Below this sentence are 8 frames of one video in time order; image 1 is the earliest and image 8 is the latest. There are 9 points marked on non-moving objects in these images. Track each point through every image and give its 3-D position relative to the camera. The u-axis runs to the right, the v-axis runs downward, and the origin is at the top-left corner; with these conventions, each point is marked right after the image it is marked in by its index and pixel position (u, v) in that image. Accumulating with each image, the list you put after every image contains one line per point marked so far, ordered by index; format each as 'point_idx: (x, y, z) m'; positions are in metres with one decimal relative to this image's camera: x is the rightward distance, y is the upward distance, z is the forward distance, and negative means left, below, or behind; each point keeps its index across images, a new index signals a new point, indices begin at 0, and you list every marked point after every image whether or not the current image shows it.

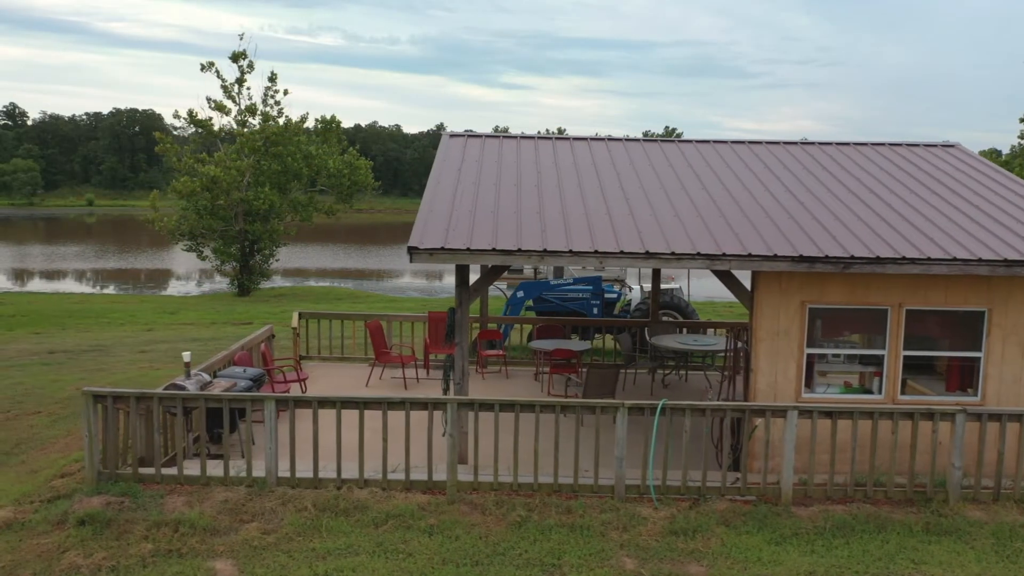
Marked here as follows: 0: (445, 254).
0: (-0.6, +0.3, +6.1) m
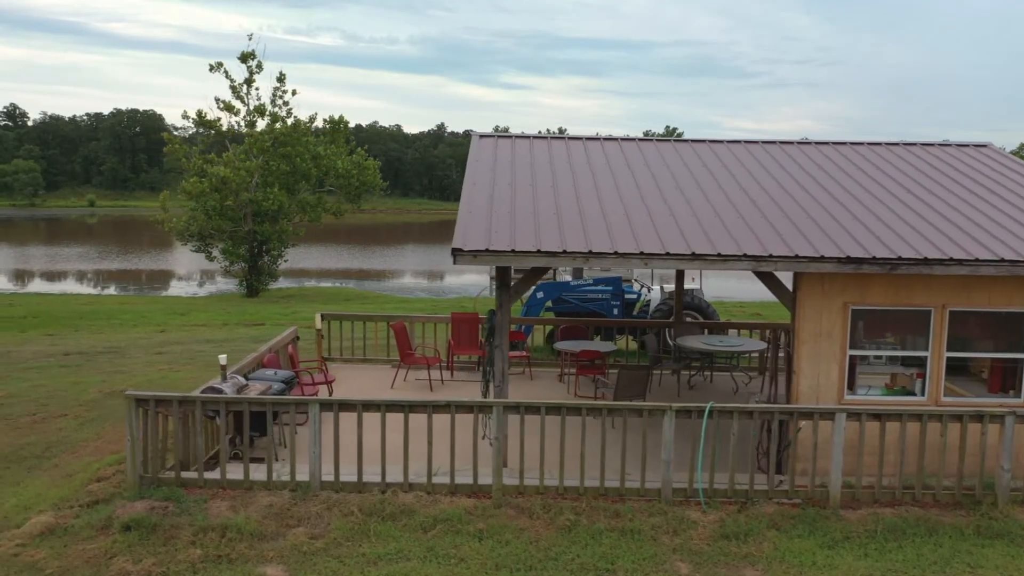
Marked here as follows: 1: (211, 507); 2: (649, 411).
0: (-0.2, +0.3, +6.0) m
1: (-2.6, -1.9, +5.8) m
2: (+1.2, -1.1, +5.9) m
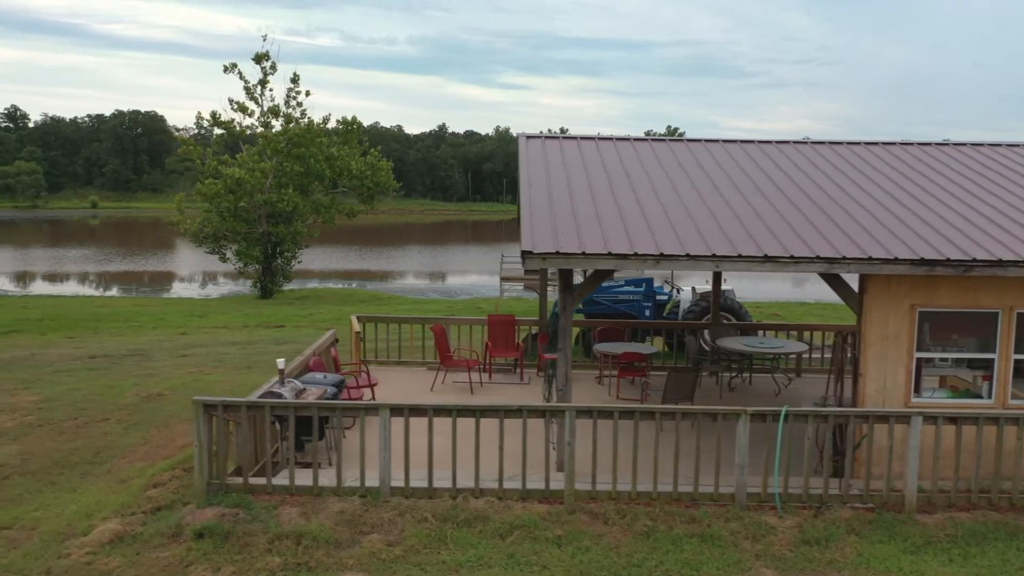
0: (+0.4, +0.3, +6.0) m
1: (-2.0, -2.0, +5.7) m
2: (+1.9, -1.1, +5.8) m
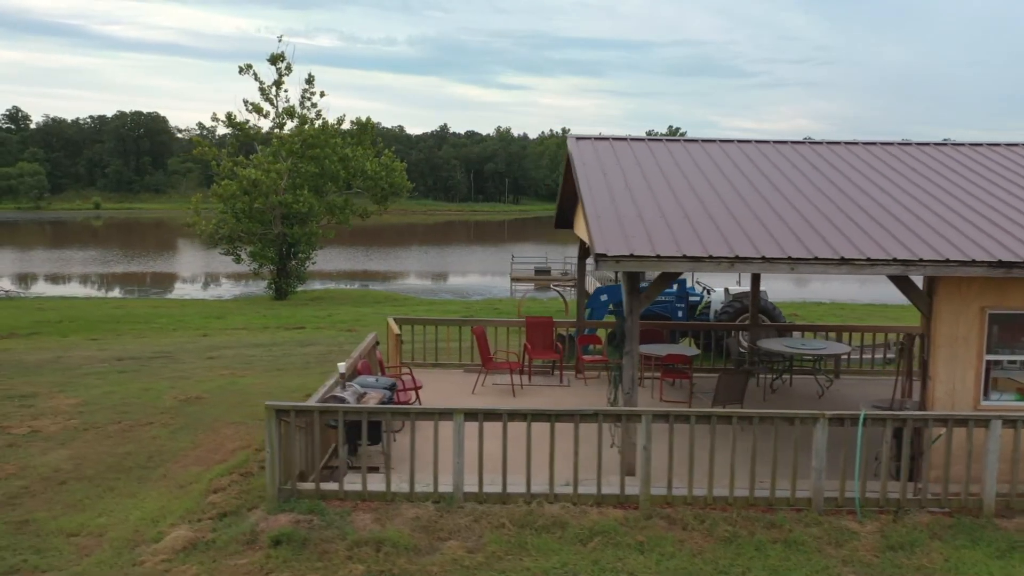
0: (+1.1, +0.3, +5.9) m
1: (-1.3, -2.0, +5.6) m
2: (+2.5, -1.2, +5.8) m
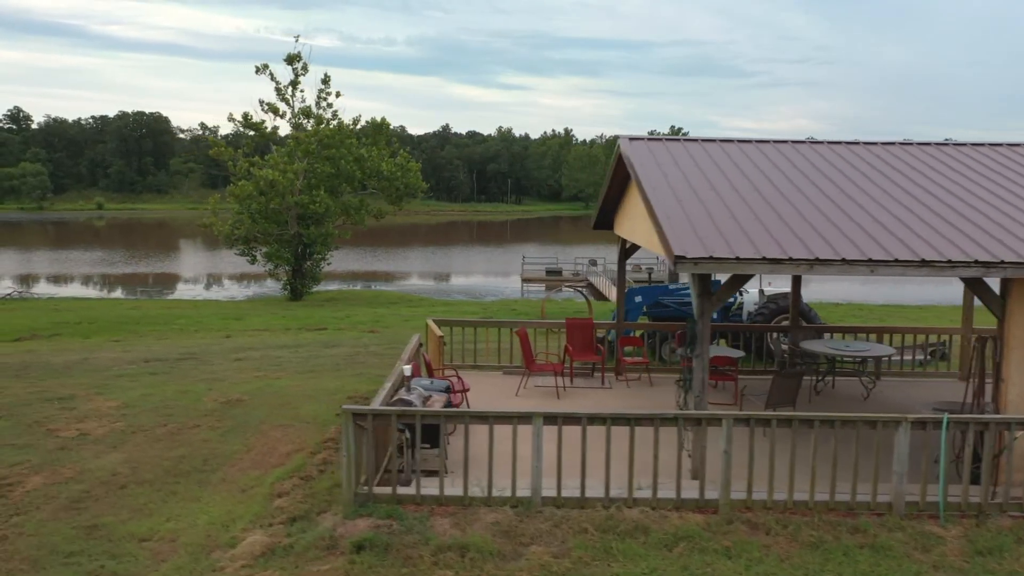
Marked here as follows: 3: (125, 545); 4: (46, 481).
0: (+1.8, +0.2, +5.9) m
1: (-0.7, -2.0, +5.6) m
2: (+3.2, -1.2, +5.7) m
3: (-3.4, -2.3, +5.8) m
4: (-5.0, -2.1, +7.0) m
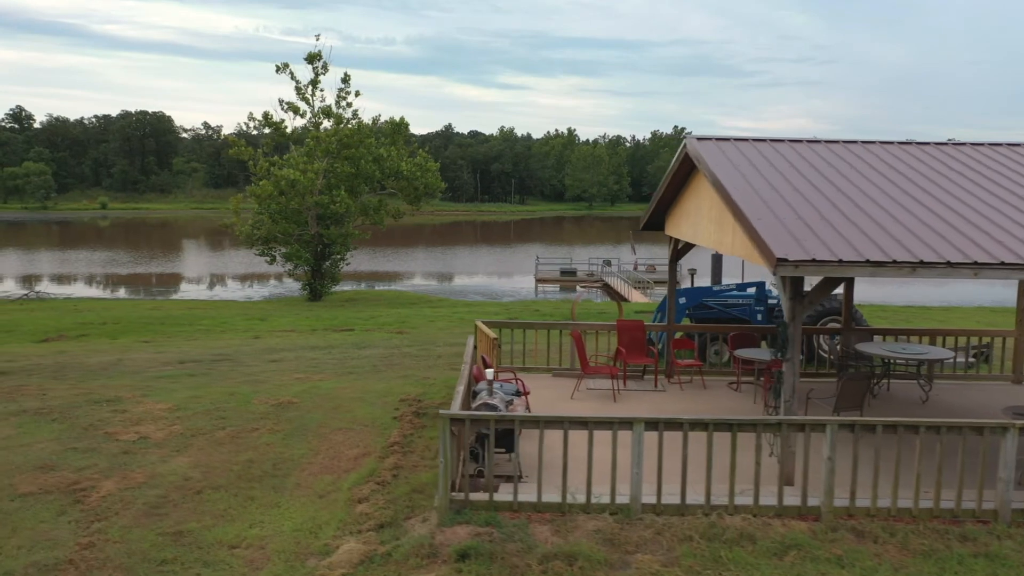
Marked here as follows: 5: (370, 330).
0: (+2.6, +0.2, +5.7) m
1: (+0.2, -2.0, +5.5) m
2: (+4.1, -1.2, +5.6) m
3: (-2.6, -2.3, +5.7) m
4: (-4.1, -2.1, +6.9) m
5: (-4.3, -1.3, +19.7) m
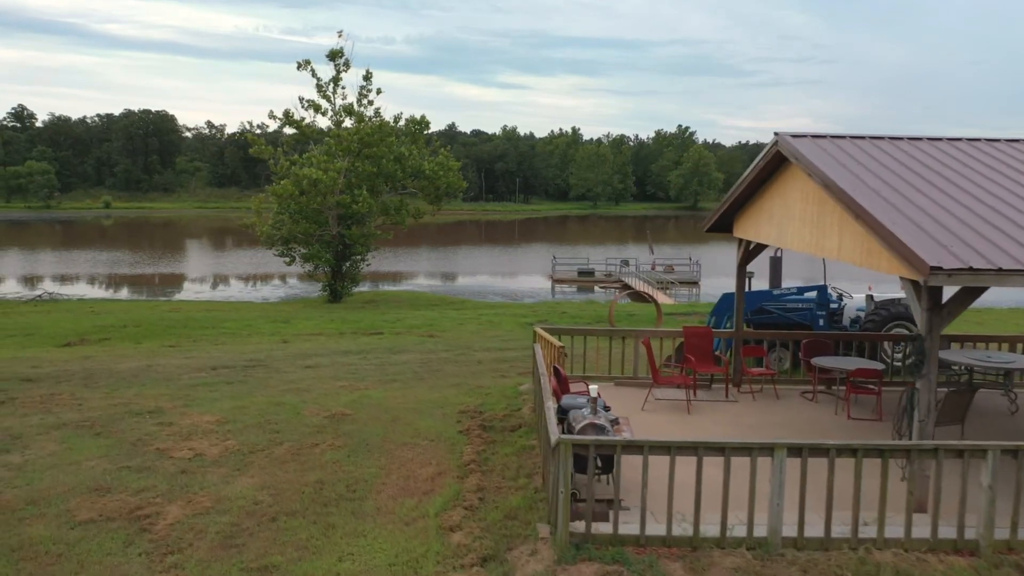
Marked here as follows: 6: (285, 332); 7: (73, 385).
0: (+3.6, +0.1, +5.2) m
1: (+1.2, -2.1, +4.9) m
2: (+5.0, -1.3, +5.1) m
3: (-1.6, -2.4, +5.1) m
4: (-3.2, -2.2, +6.4) m
5: (-3.3, -1.3, +19.1) m
6: (-6.8, -1.3, +19.4) m
7: (-8.5, -1.9, +12.7) m
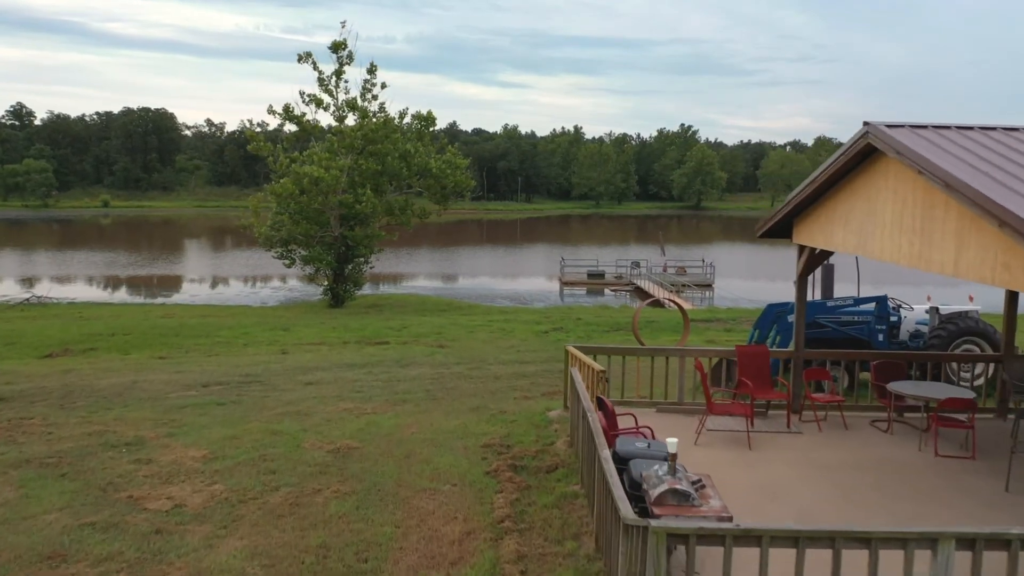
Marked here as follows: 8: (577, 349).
0: (+4.0, -0.1, +3.9) m
1: (+1.6, -2.3, +3.6) m
2: (+5.4, -1.5, +3.8) m
3: (-1.2, -2.5, +3.8) m
4: (-2.8, -2.4, +5.1) m
5: (-2.9, -1.5, +17.9) m
6: (-6.3, -1.5, +18.2) m
7: (-8.1, -2.0, +11.4) m
8: (+0.9, -0.8, +9.1) m
